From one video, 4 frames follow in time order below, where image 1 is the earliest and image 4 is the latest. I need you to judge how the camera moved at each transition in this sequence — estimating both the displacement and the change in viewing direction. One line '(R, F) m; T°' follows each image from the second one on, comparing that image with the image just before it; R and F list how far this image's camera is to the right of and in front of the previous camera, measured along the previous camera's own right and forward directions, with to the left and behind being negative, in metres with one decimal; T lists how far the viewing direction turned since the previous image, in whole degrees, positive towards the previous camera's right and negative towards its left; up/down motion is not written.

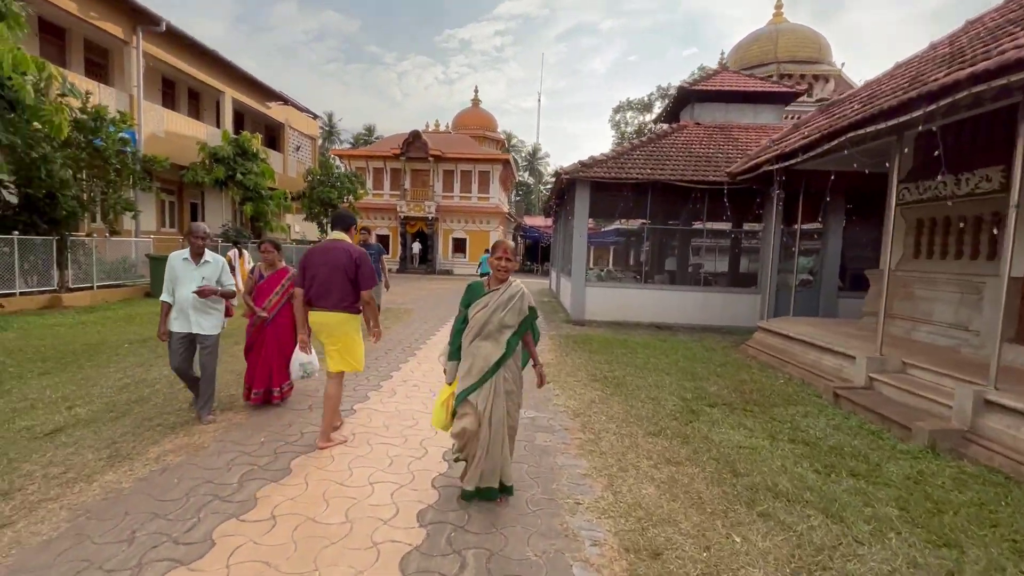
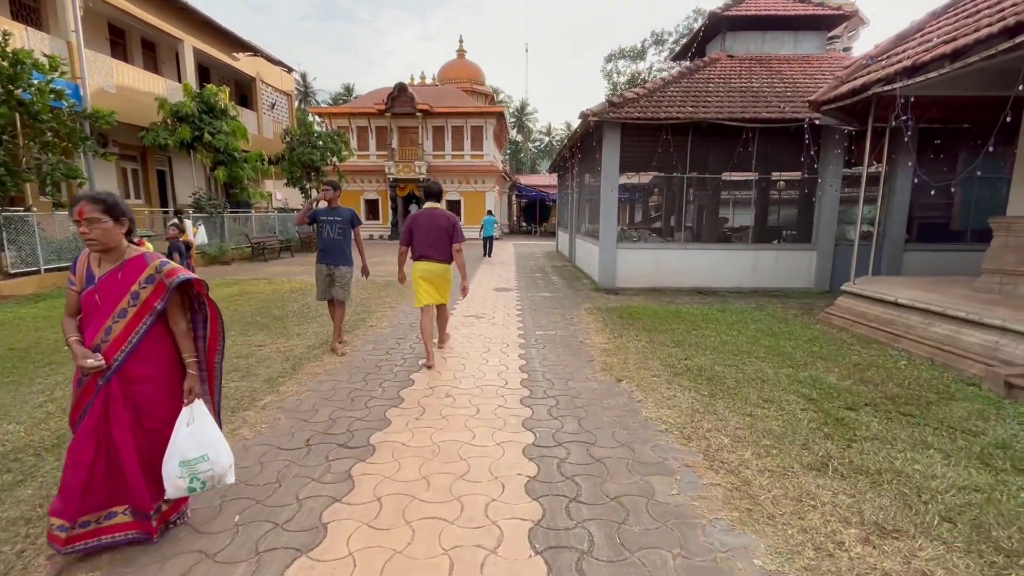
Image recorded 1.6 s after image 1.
(-0.6, +1.5) m; +1°
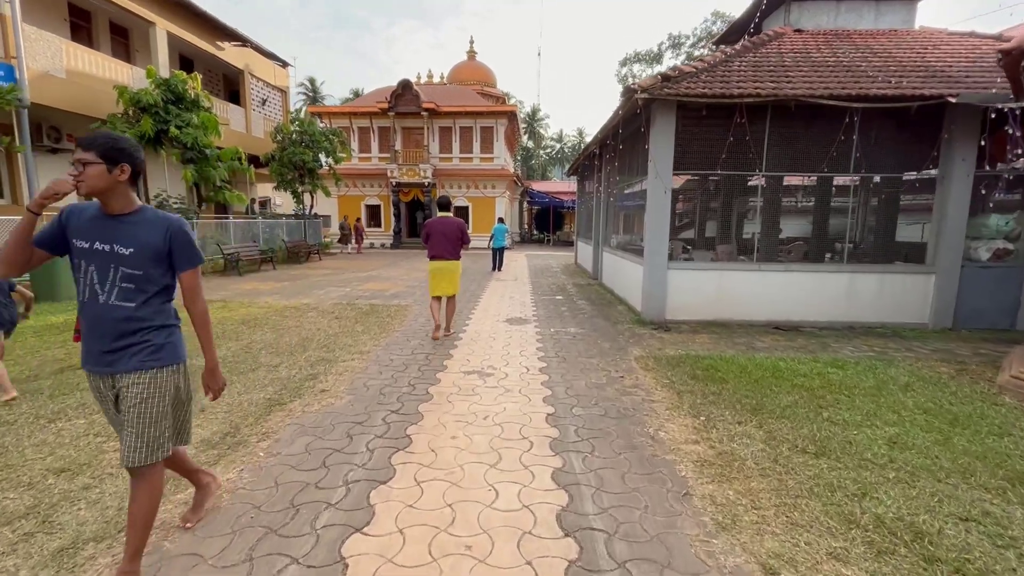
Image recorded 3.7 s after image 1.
(-0.1, +2.3) m; -1°
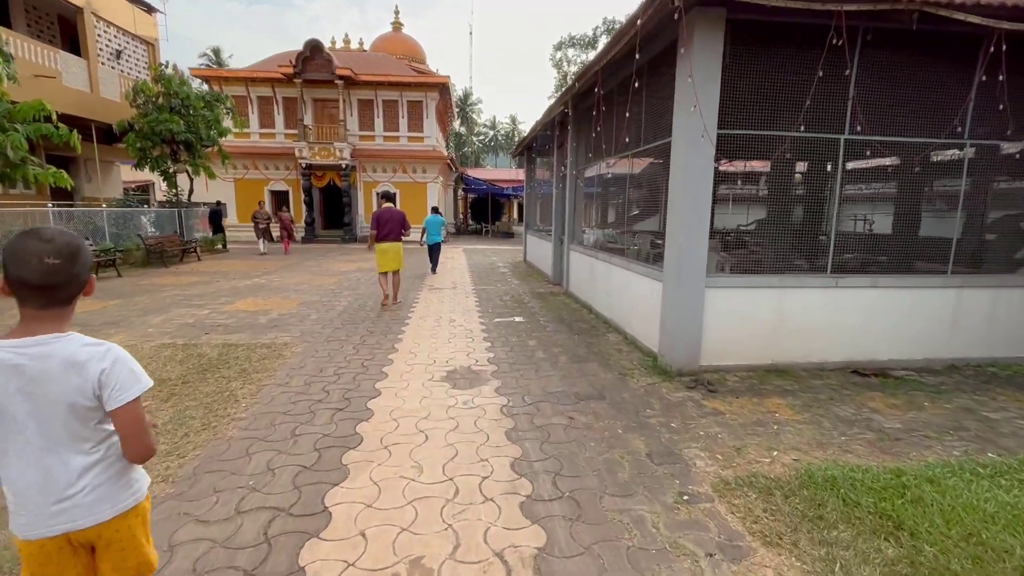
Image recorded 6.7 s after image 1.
(-0.1, +3.1) m; +8°
